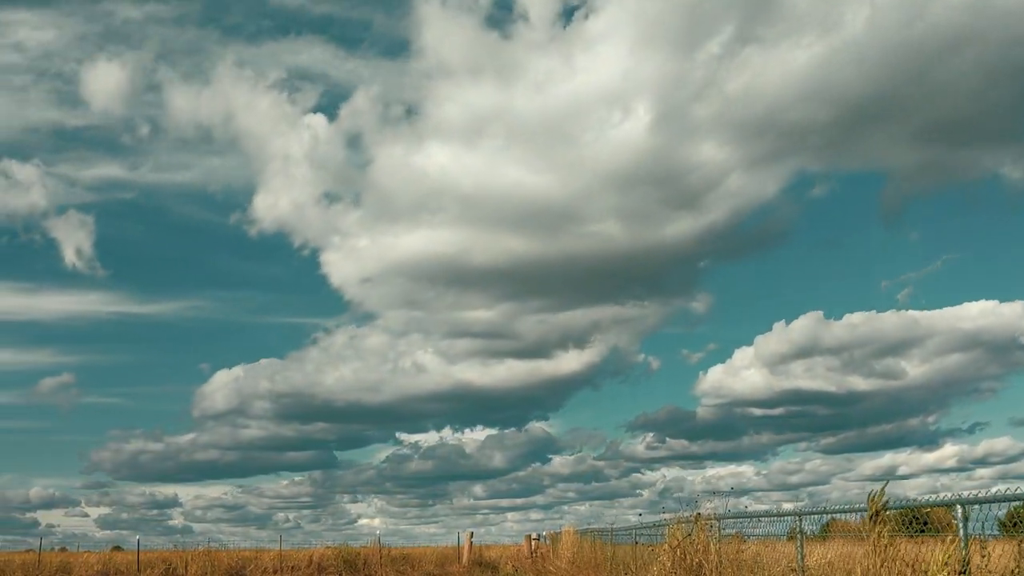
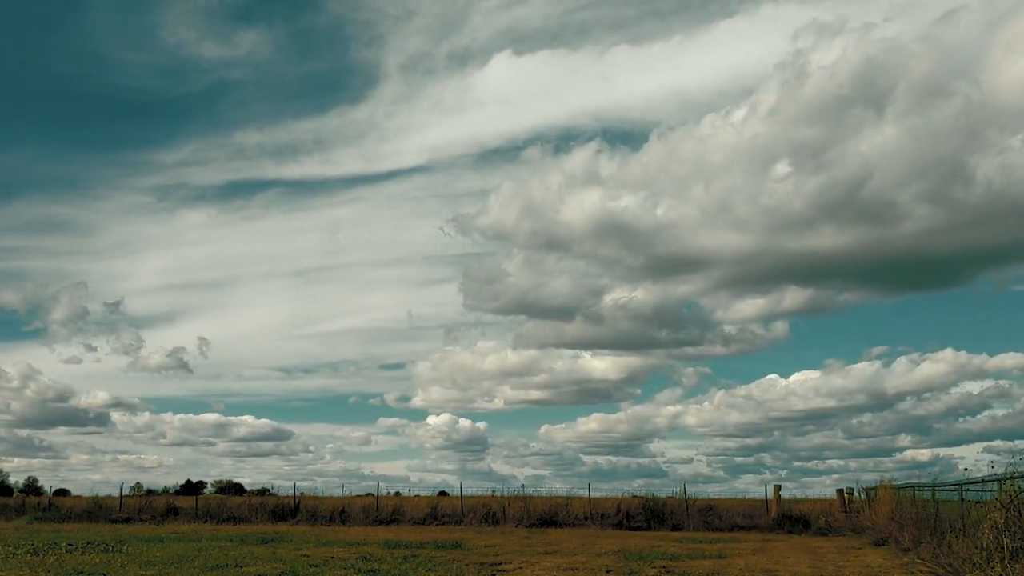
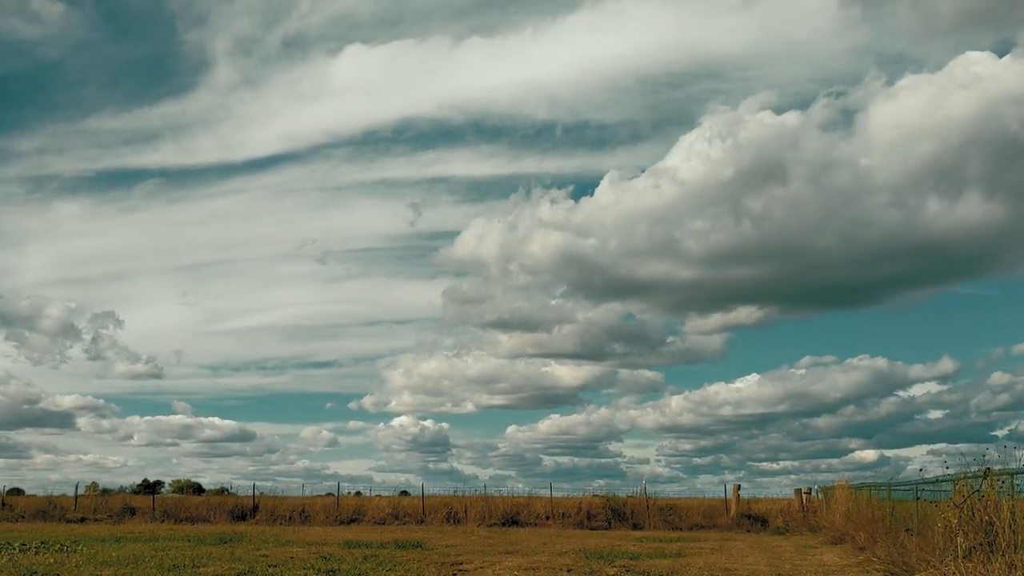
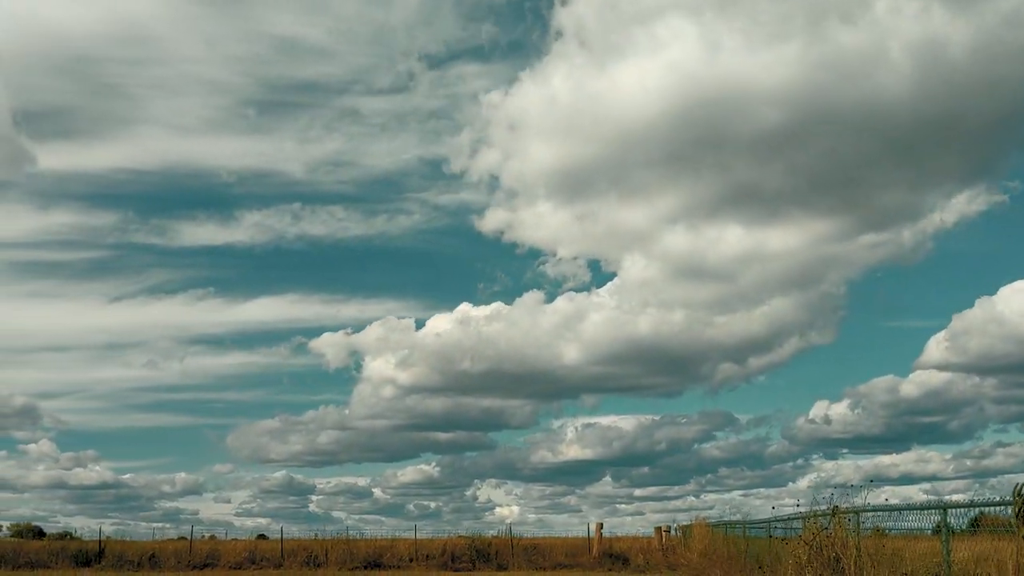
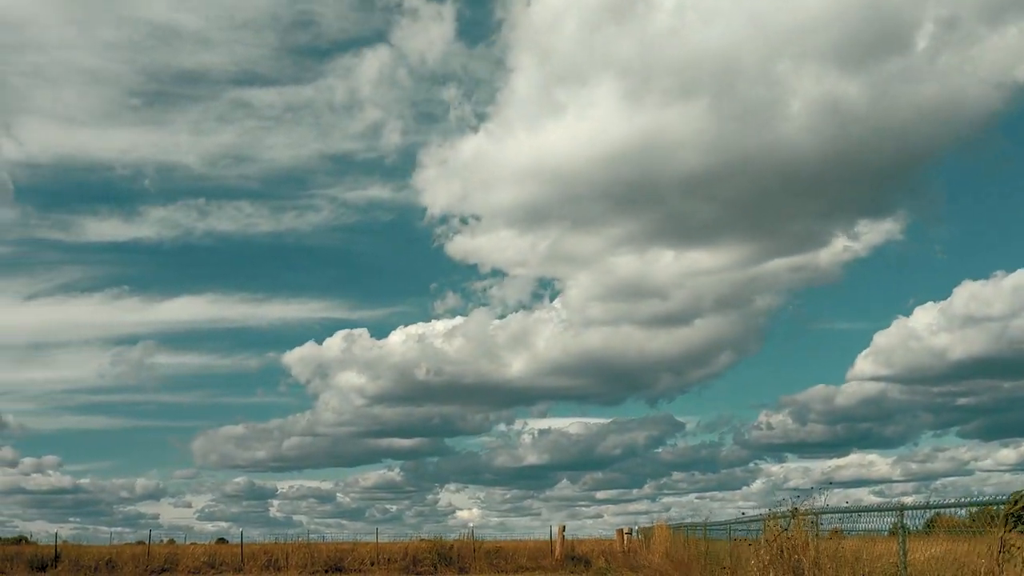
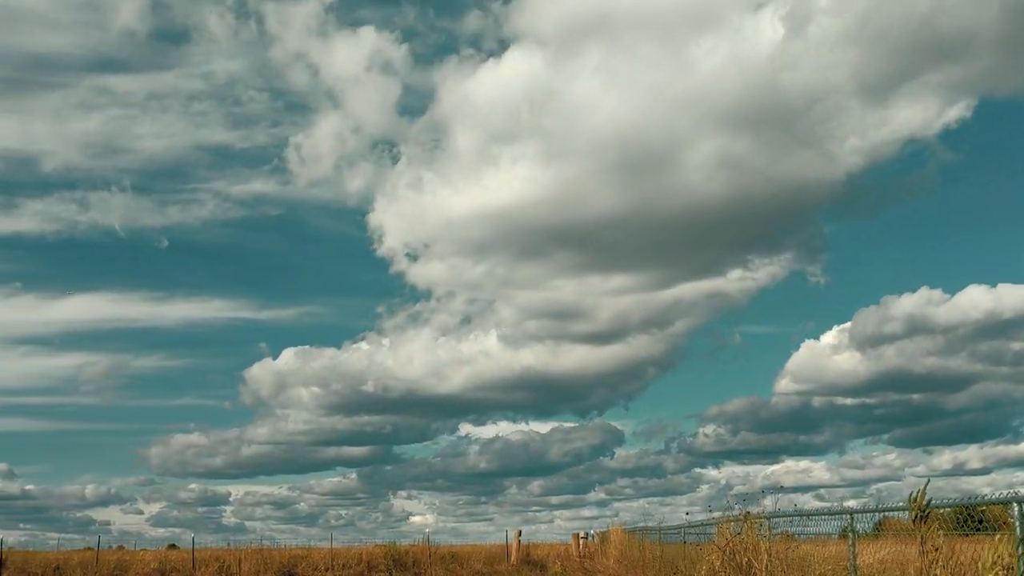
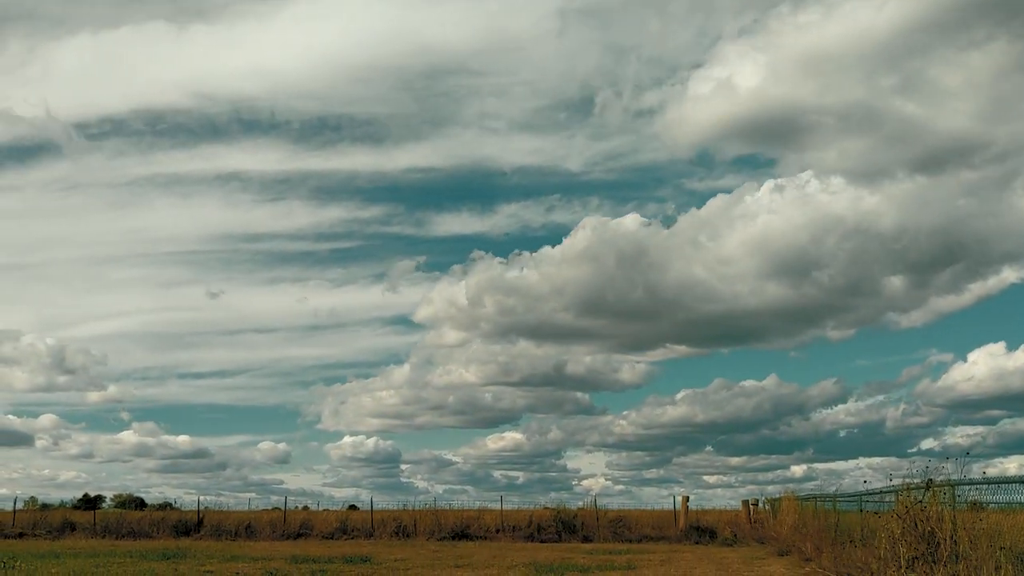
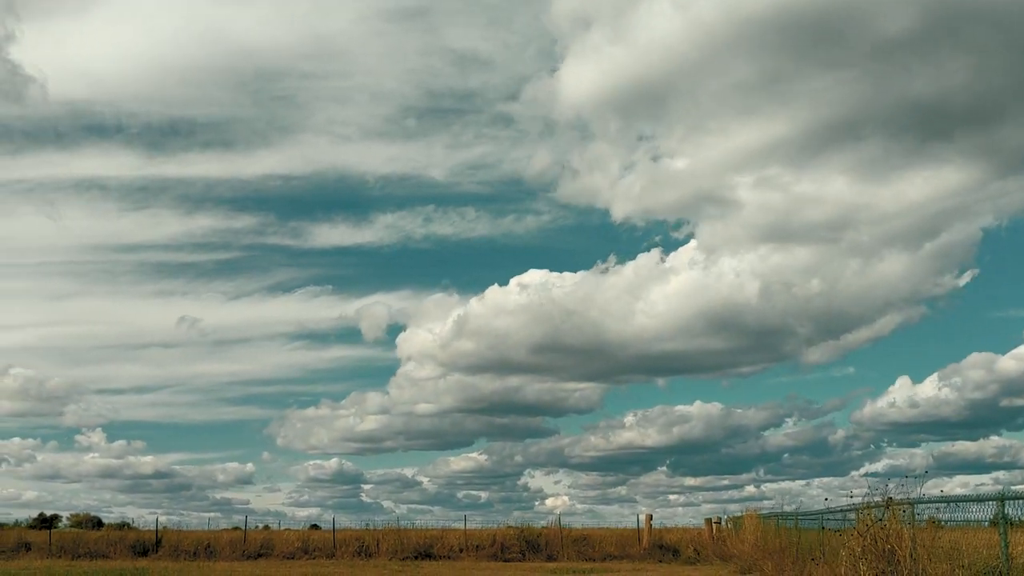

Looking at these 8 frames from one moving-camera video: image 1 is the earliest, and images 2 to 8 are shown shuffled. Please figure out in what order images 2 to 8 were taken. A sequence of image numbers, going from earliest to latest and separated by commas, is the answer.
6, 5, 4, 8, 7, 3, 2
